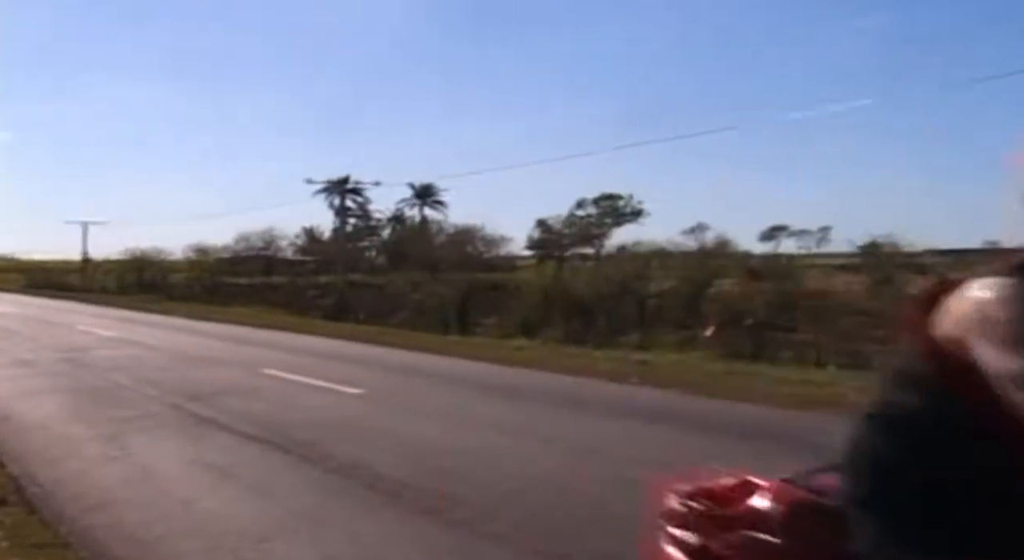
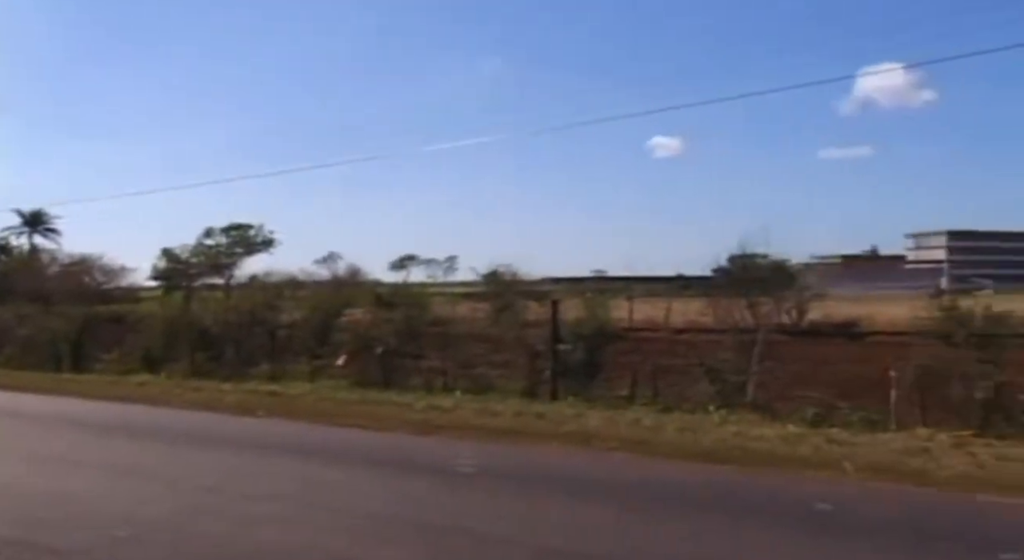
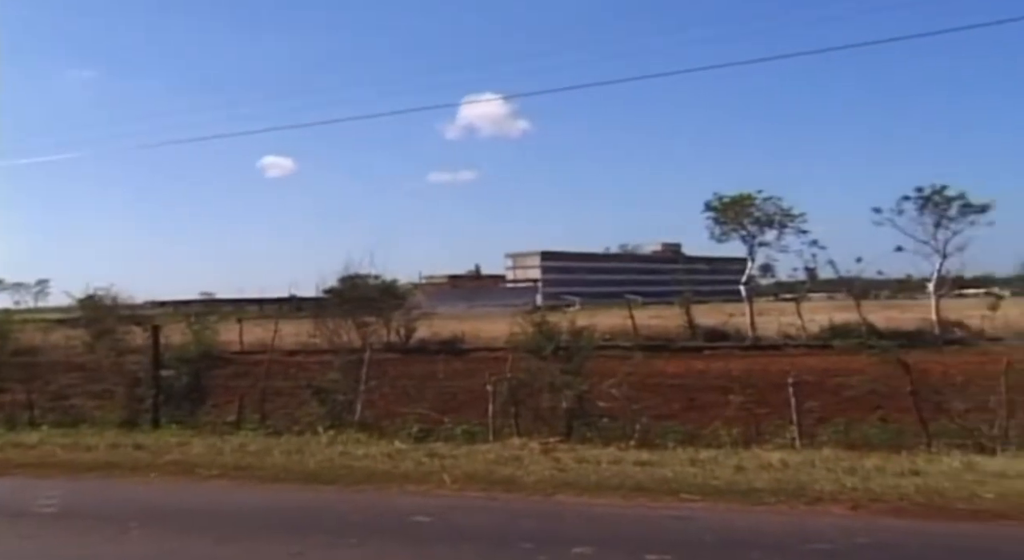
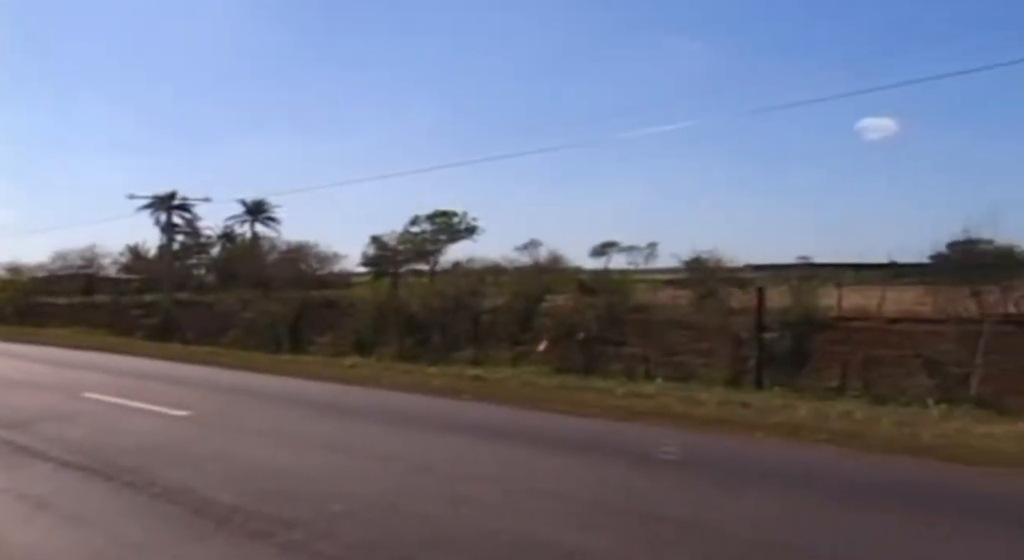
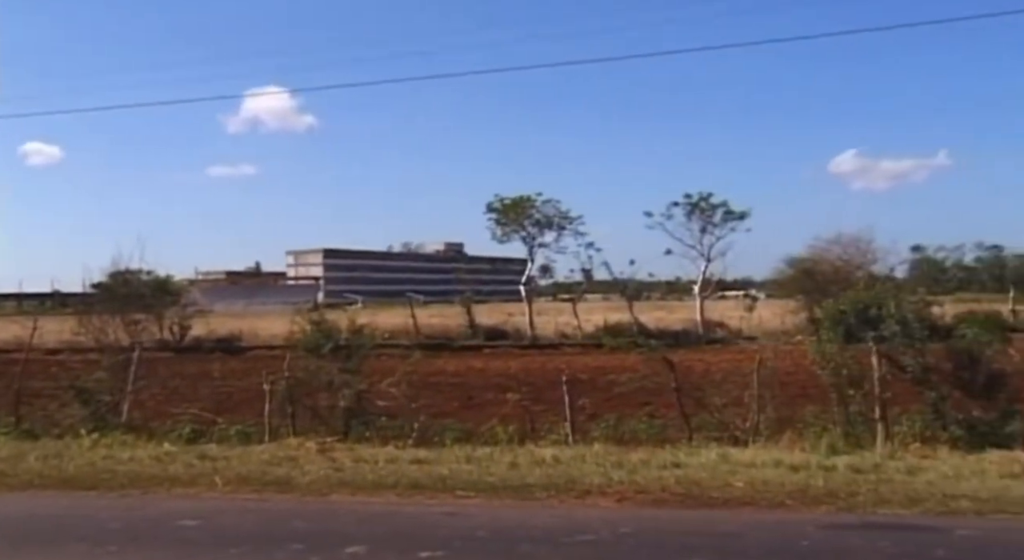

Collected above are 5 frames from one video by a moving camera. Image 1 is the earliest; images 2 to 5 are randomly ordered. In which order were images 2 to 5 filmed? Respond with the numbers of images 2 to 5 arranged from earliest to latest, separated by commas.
4, 2, 3, 5
